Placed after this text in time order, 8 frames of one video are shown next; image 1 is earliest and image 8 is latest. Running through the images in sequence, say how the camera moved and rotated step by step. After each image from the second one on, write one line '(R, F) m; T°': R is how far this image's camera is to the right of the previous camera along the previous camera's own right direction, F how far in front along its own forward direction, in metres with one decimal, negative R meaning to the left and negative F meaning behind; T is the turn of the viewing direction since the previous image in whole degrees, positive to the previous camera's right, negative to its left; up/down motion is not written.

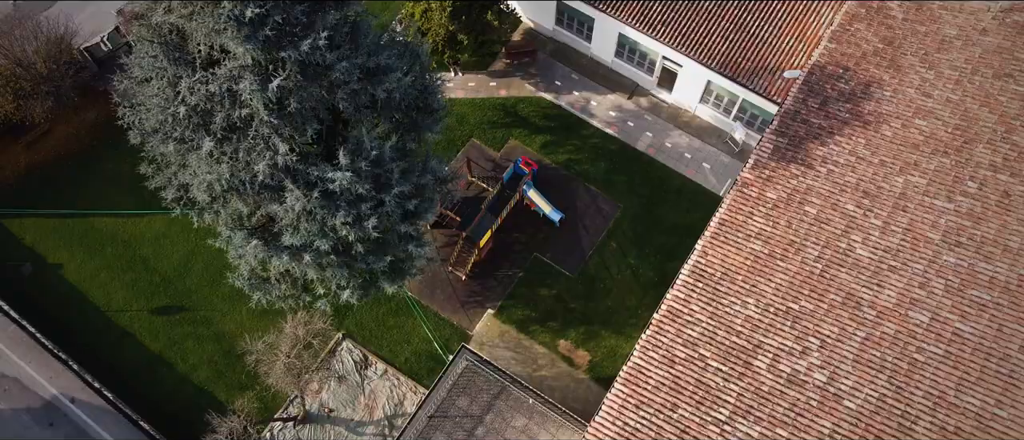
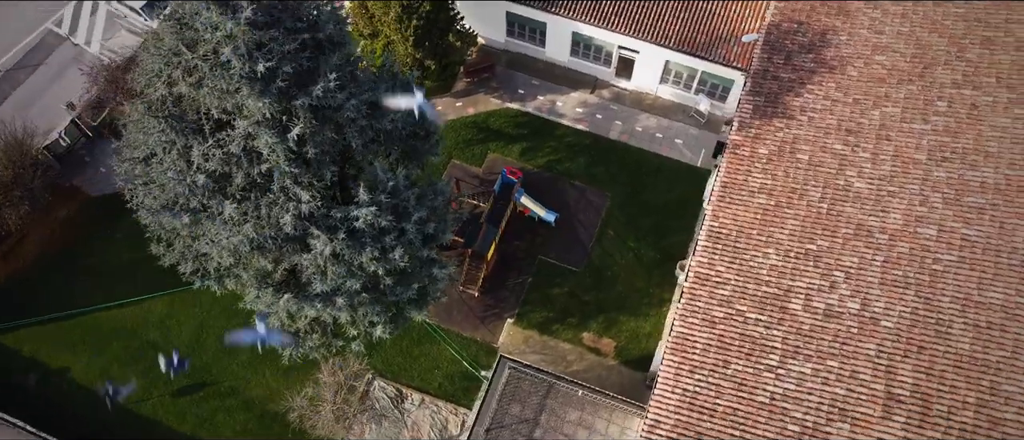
(-2.2, -0.5) m; +5°
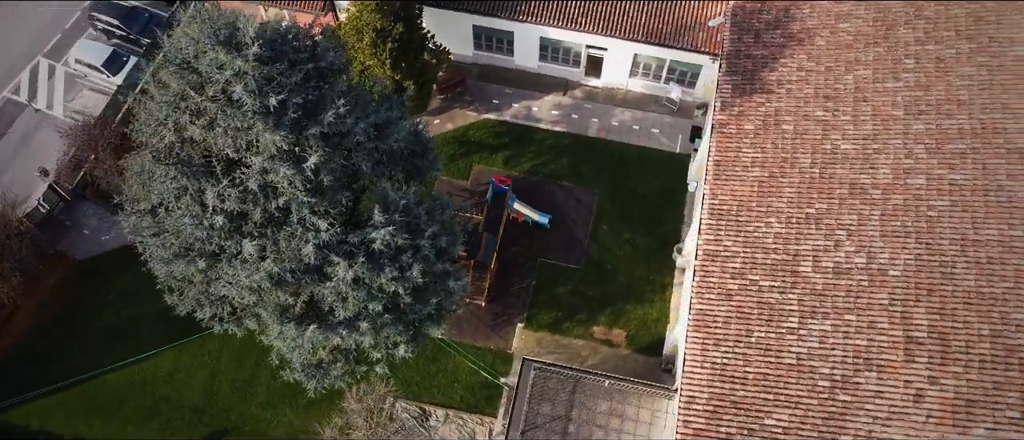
(-1.5, -0.3) m; +4°
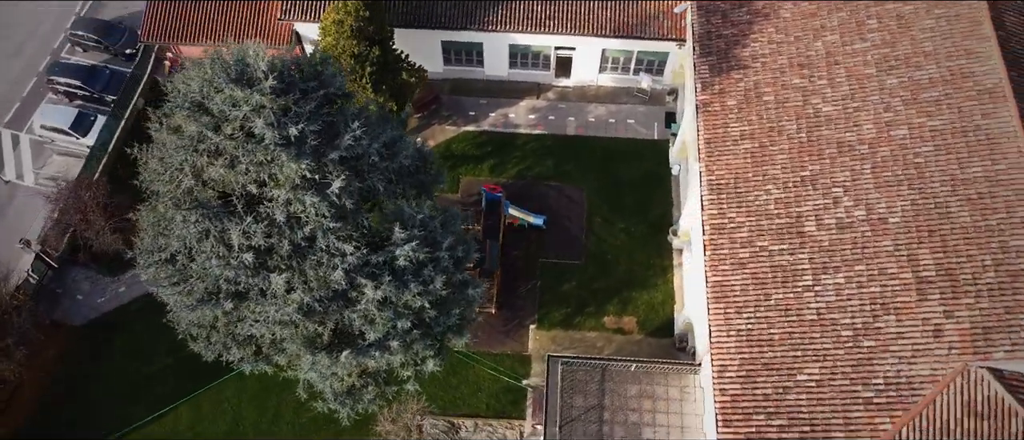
(-1.7, -0.4) m; +4°
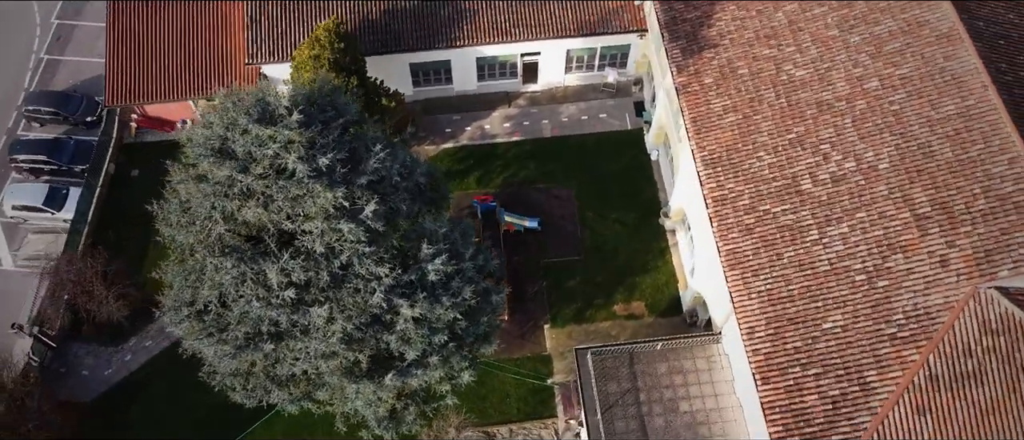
(-2.0, -0.4) m; +5°
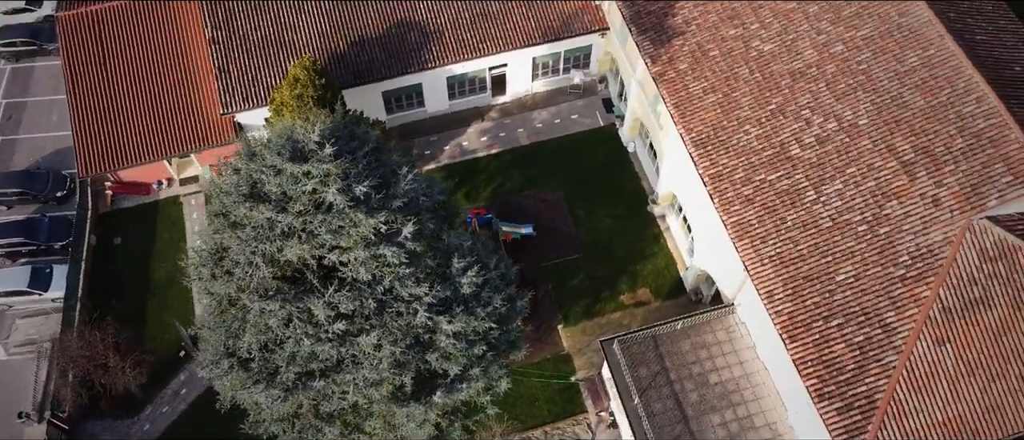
(-2.1, -0.4) m; +5°
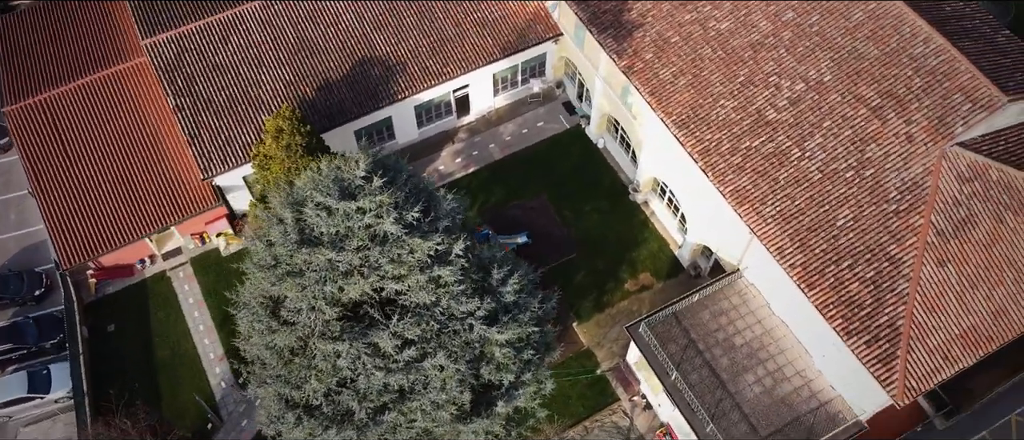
(-2.8, -0.5) m; +6°
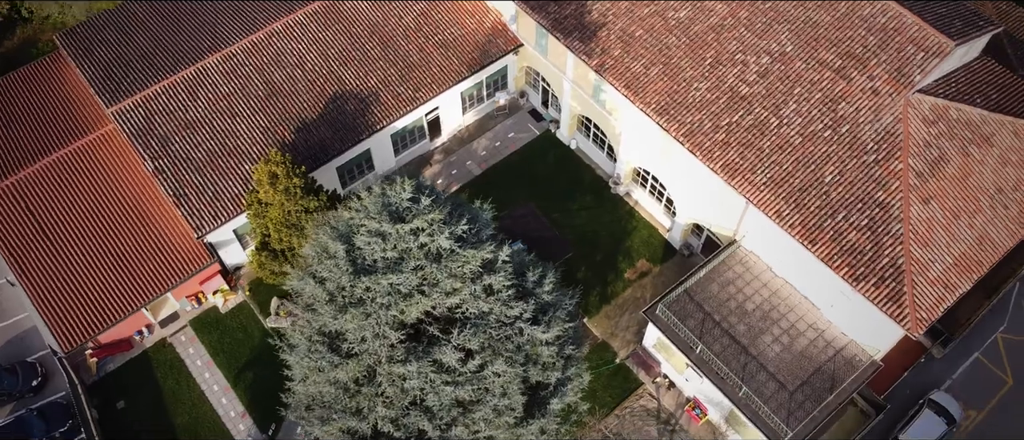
(-2.6, -0.5) m; +6°
